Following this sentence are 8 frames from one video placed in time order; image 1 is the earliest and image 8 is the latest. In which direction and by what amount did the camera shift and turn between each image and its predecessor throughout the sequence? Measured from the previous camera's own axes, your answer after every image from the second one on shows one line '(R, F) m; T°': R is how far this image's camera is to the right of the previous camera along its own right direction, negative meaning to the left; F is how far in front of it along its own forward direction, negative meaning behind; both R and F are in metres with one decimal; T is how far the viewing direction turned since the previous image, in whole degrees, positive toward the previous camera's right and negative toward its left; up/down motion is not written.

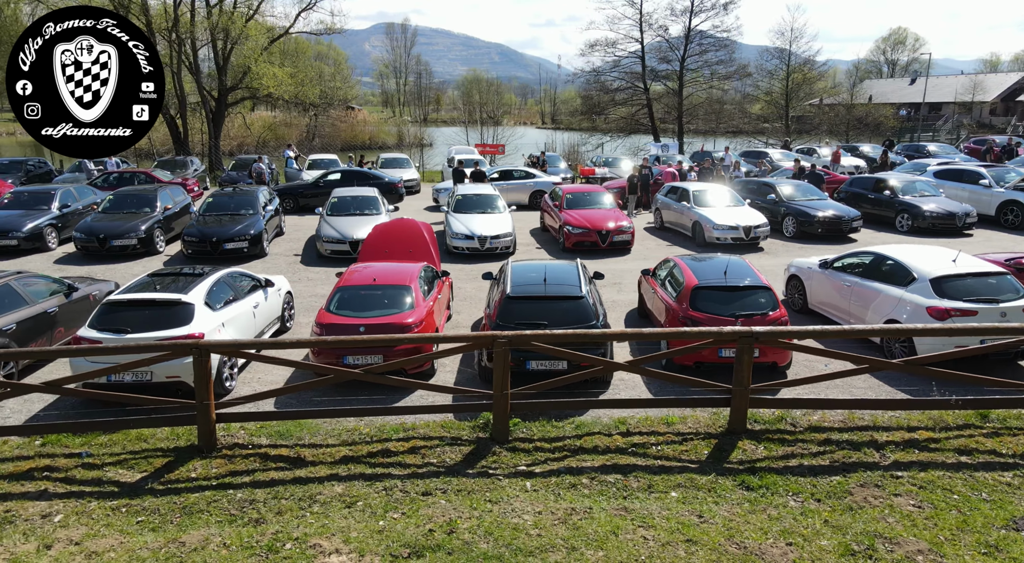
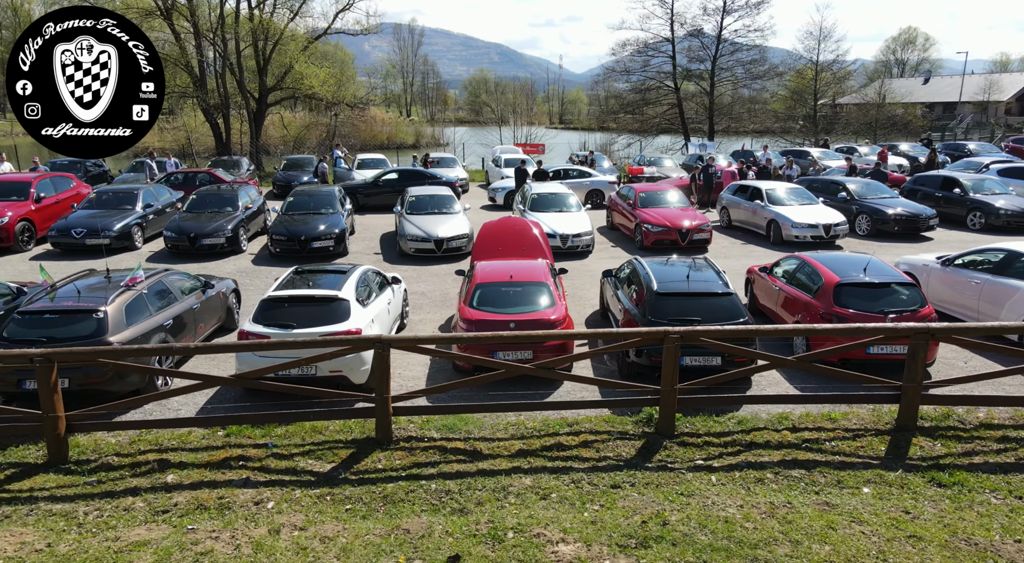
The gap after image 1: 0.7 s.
(-1.4, -0.2) m; -2°
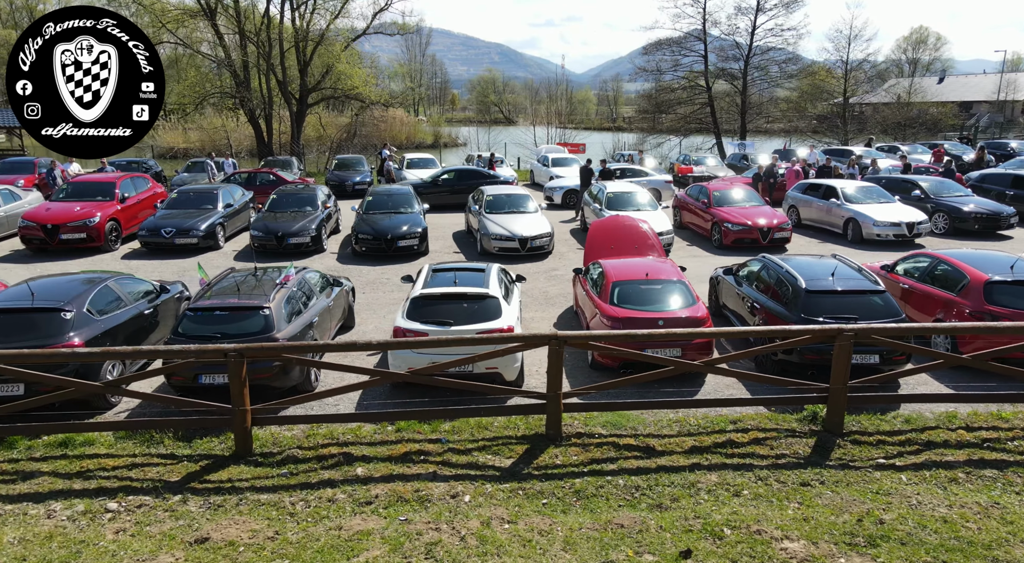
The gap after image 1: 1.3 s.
(-1.4, -0.1) m; -2°
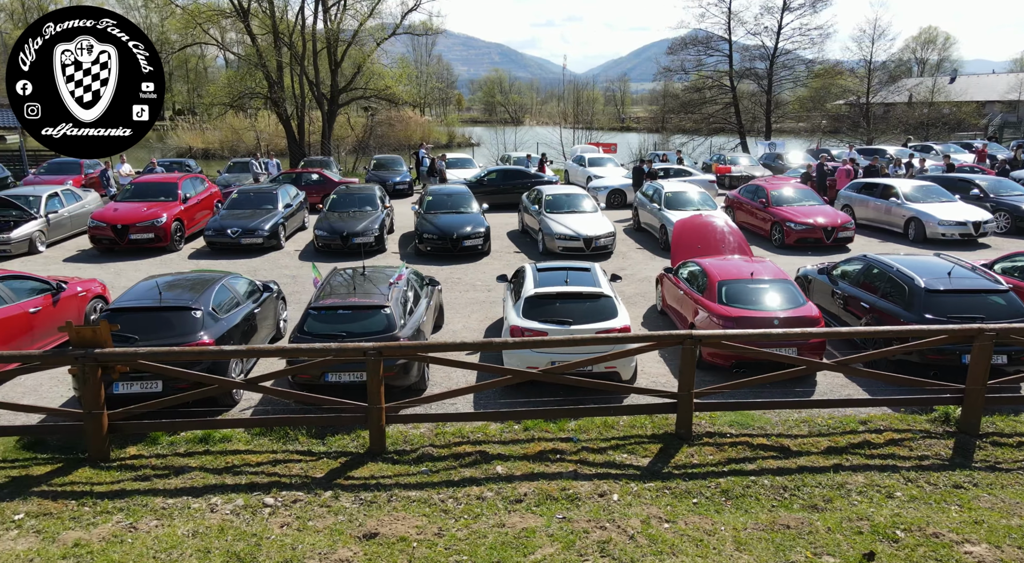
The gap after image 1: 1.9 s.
(-1.1, 0.0) m; -2°
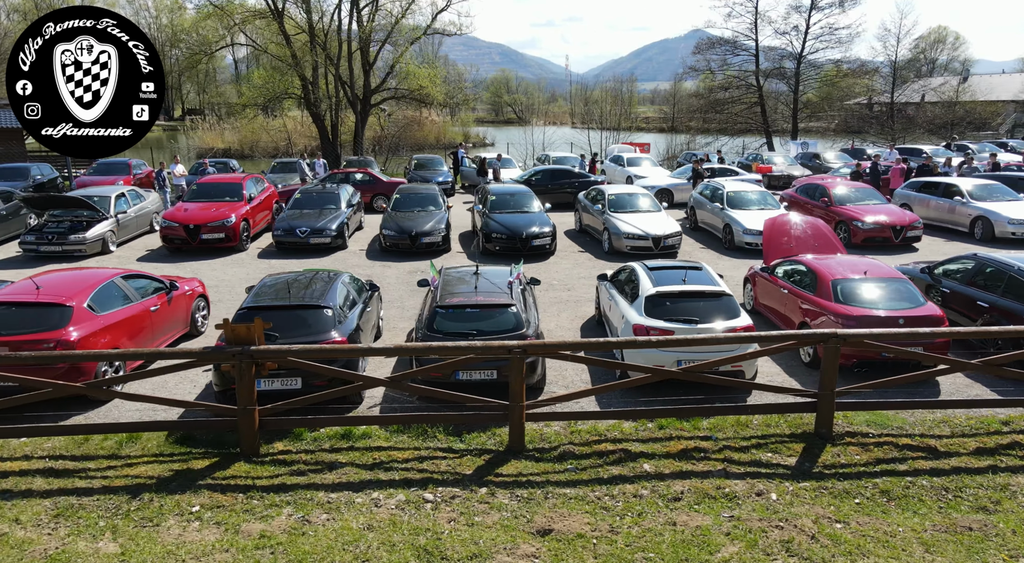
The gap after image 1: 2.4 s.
(-1.2, 0.0) m; -2°
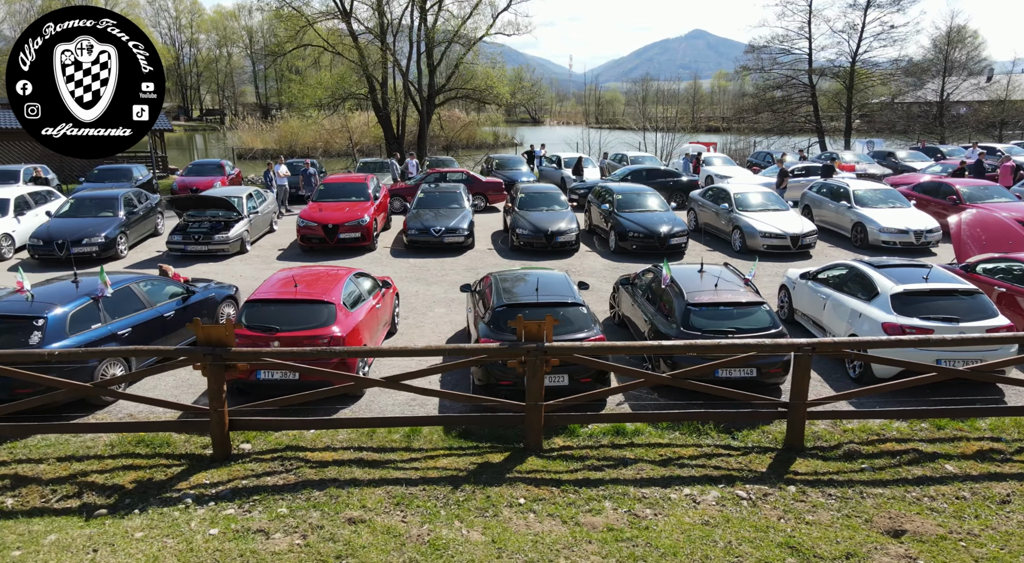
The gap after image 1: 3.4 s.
(-2.3, -0.1) m; -4°
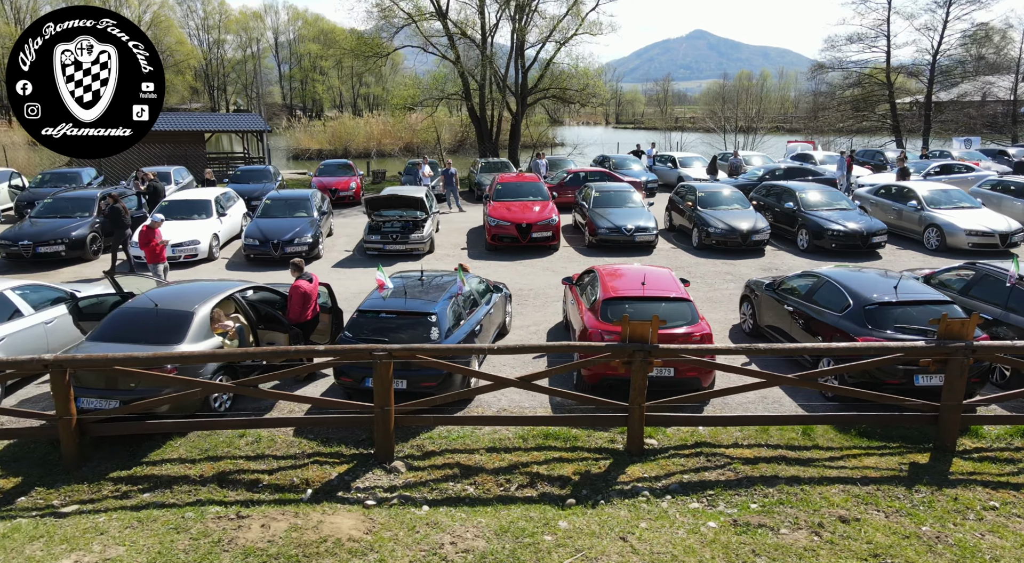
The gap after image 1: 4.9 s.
(-3.3, -0.2) m; -6°
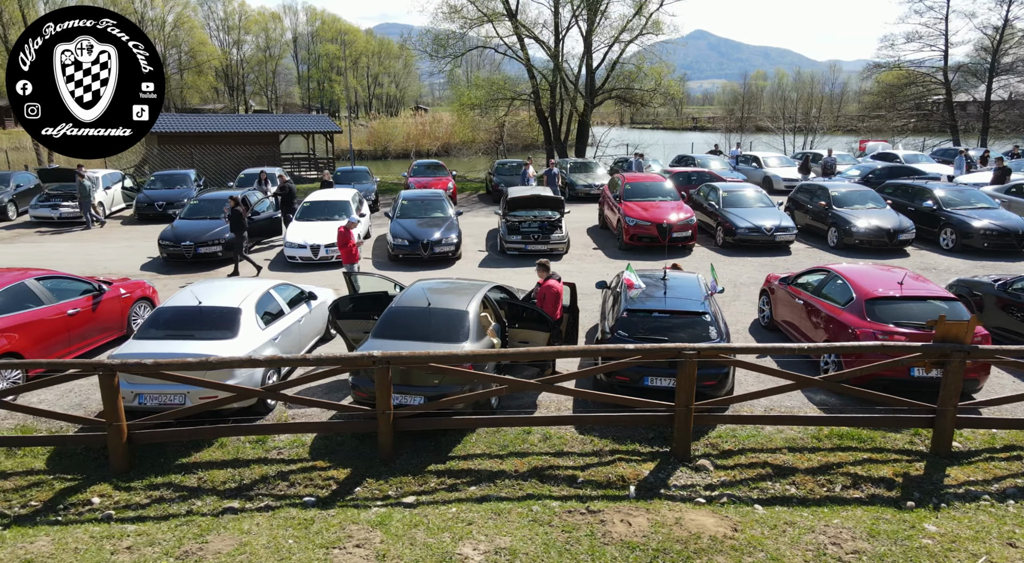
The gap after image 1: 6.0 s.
(-2.4, -0.1) m; -4°
